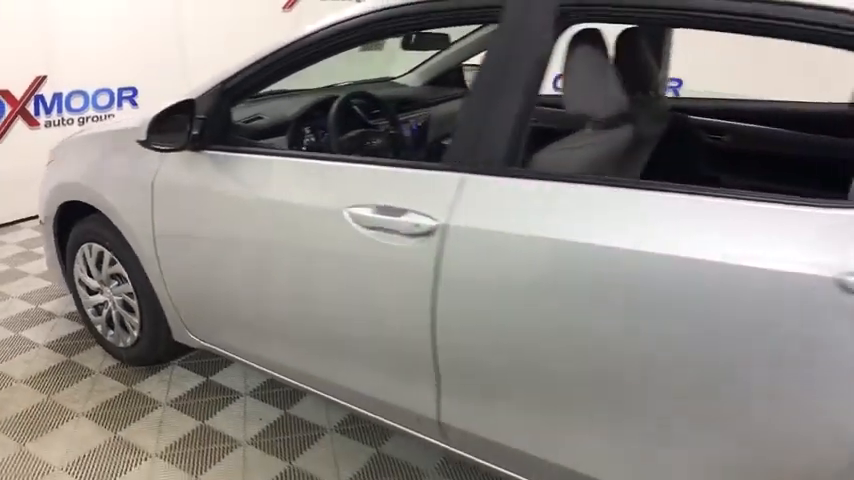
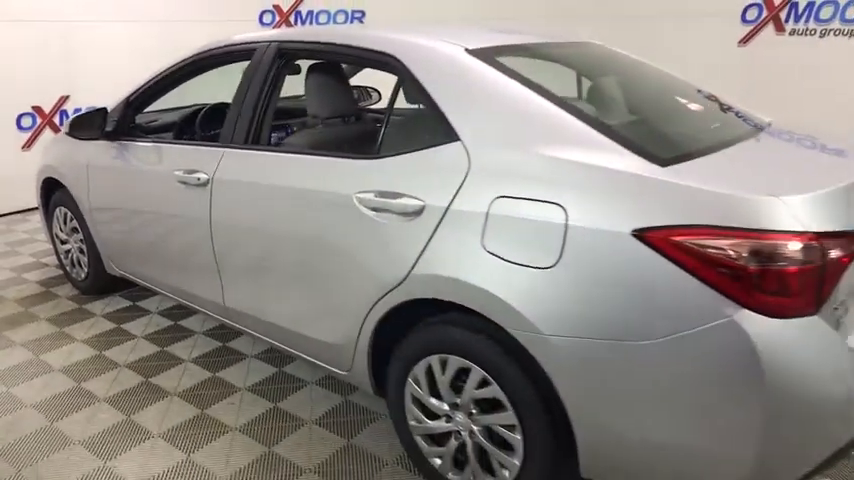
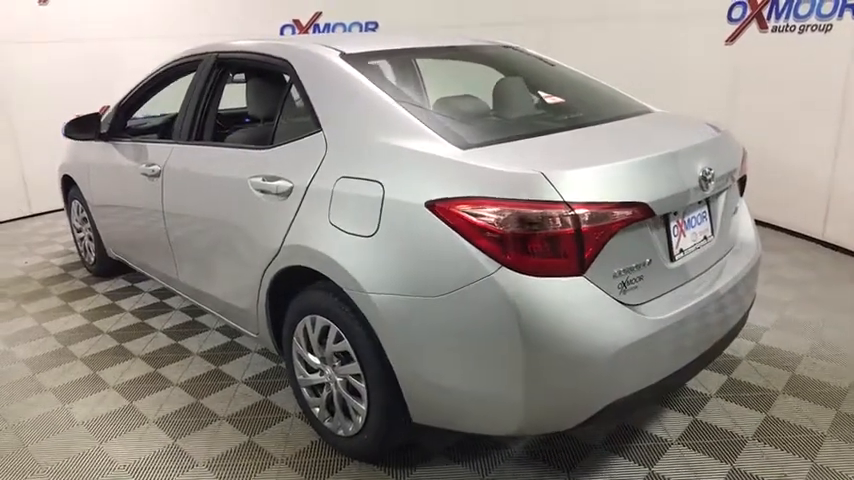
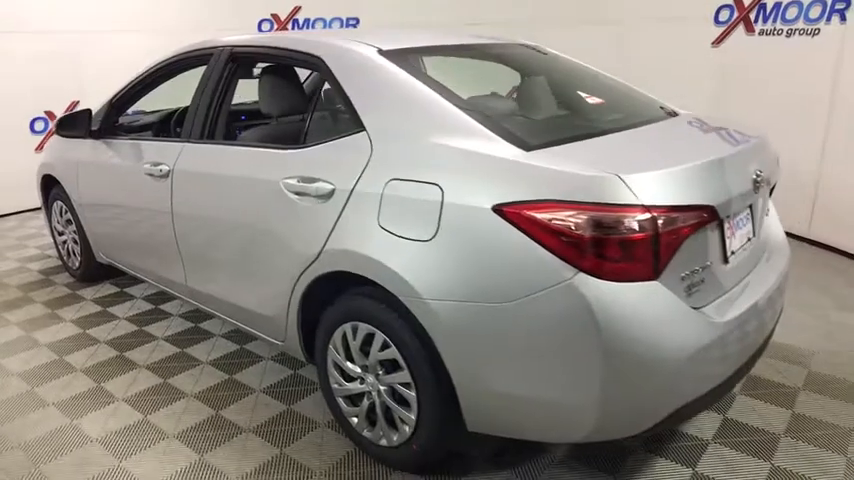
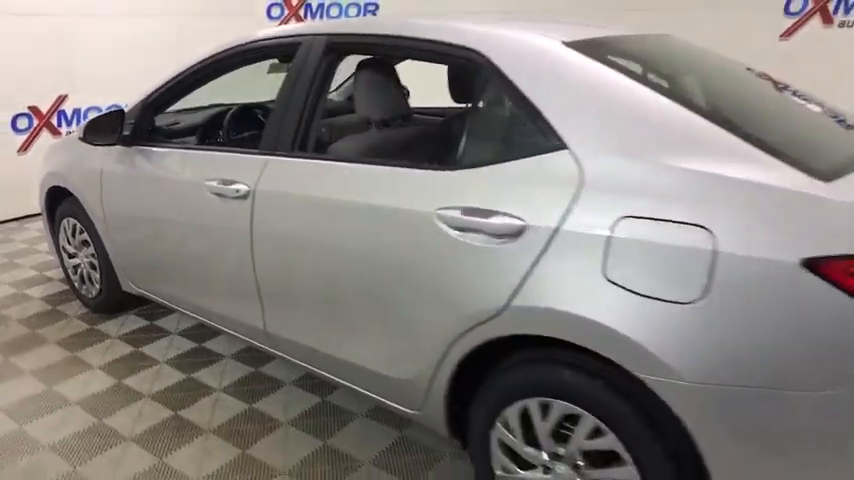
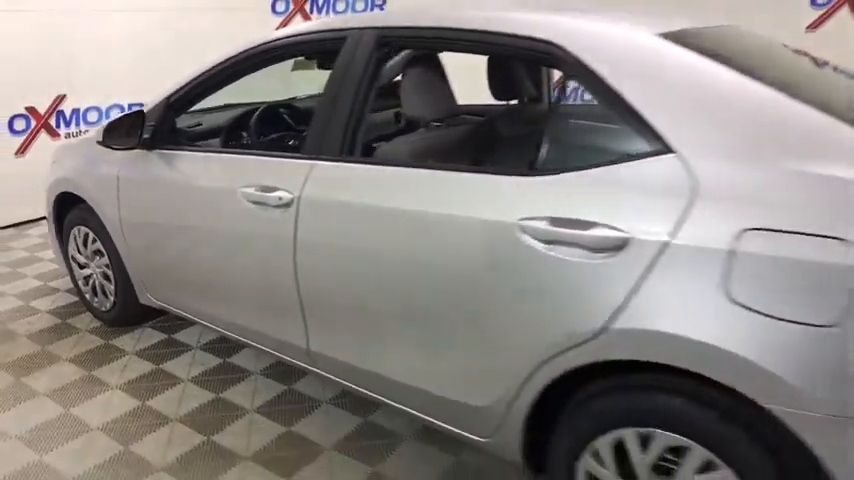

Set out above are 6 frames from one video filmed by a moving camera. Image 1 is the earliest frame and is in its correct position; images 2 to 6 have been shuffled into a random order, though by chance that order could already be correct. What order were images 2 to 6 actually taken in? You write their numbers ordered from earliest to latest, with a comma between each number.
6, 5, 2, 4, 3
